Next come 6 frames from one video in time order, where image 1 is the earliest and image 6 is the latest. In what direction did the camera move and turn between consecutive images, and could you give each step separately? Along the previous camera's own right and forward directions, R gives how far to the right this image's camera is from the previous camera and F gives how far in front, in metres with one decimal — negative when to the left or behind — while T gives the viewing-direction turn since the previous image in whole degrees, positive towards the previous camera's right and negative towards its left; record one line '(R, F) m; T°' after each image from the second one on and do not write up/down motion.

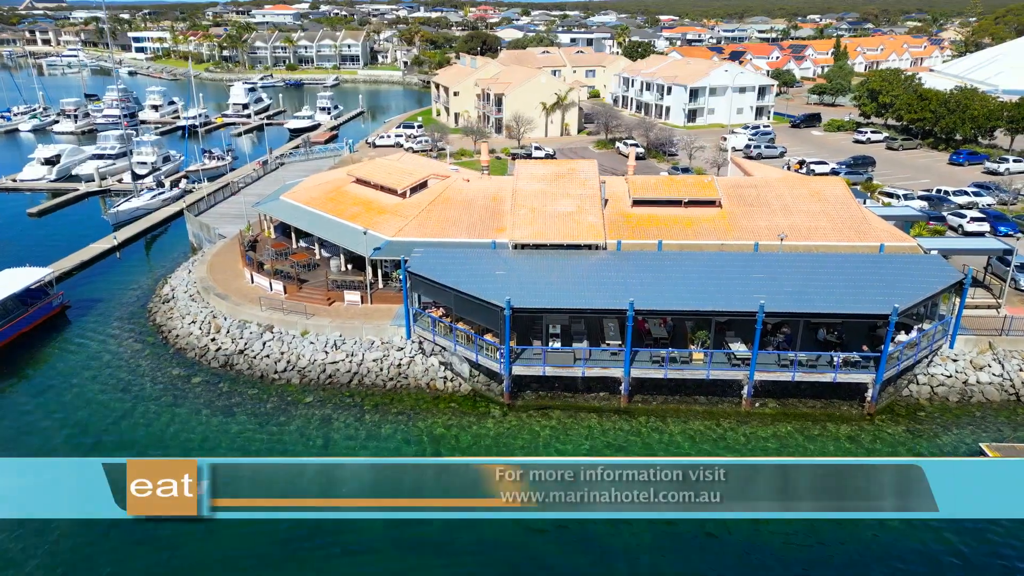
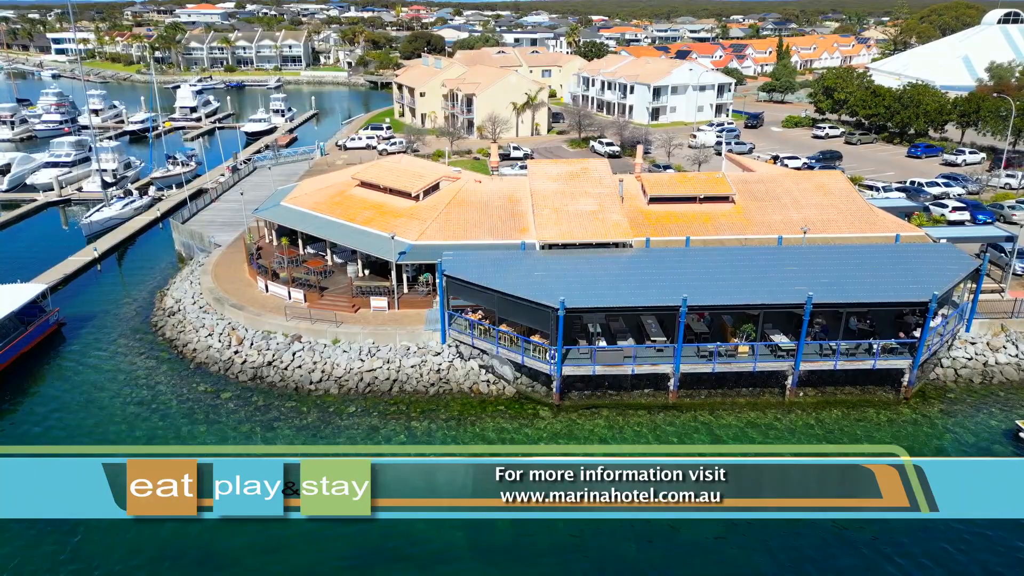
(-4.2, +0.3) m; +5°
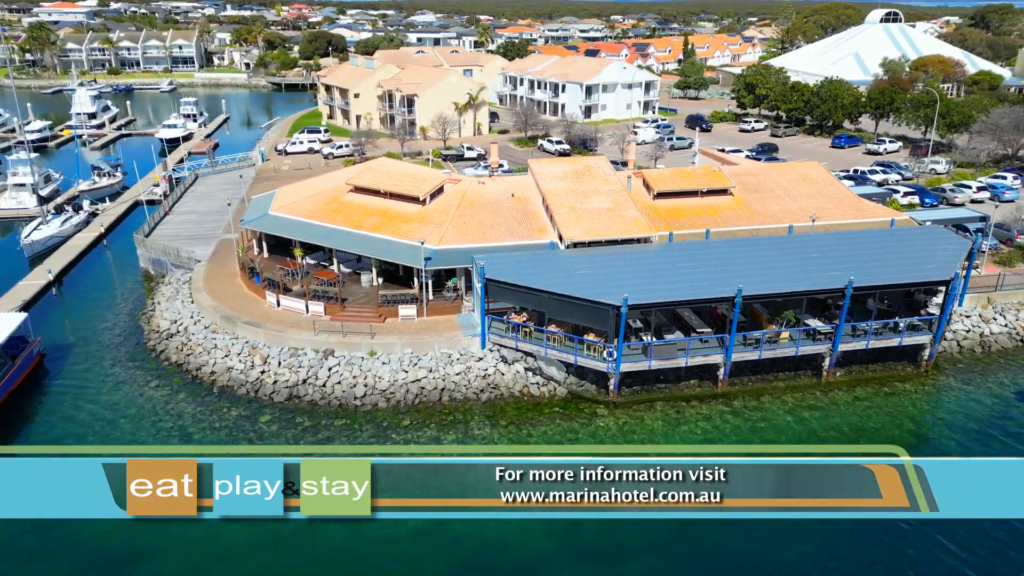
(-5.9, +0.7) m; +8°
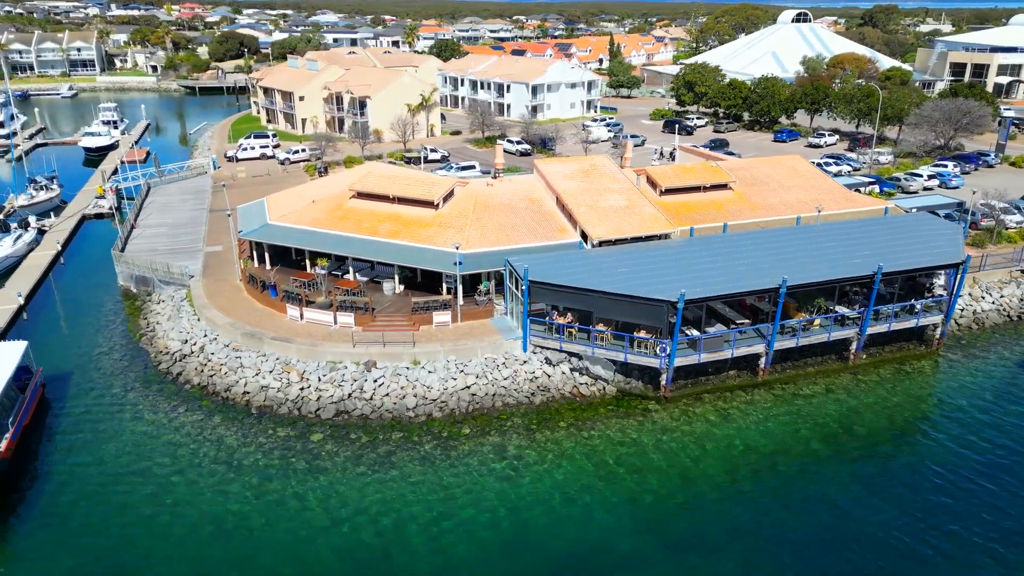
(-5.2, +0.5) m; +7°
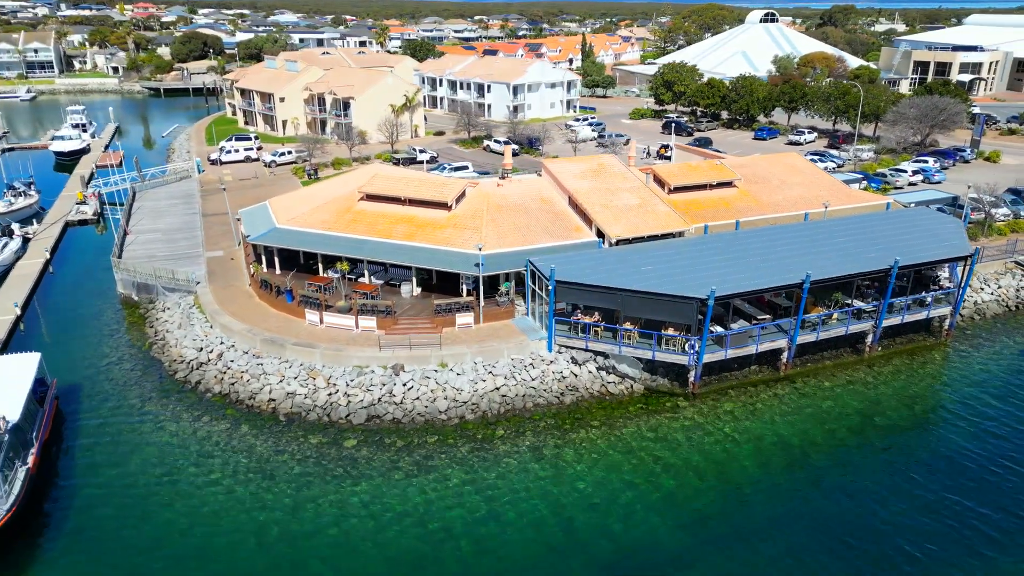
(-2.5, +0.1) m; +3°
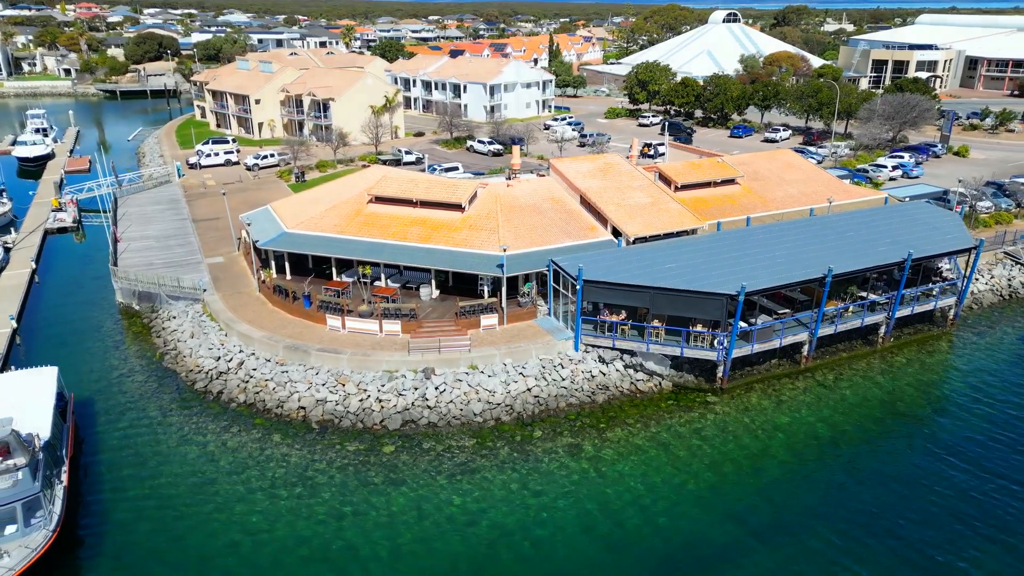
(-2.8, +0.1) m; +3°
